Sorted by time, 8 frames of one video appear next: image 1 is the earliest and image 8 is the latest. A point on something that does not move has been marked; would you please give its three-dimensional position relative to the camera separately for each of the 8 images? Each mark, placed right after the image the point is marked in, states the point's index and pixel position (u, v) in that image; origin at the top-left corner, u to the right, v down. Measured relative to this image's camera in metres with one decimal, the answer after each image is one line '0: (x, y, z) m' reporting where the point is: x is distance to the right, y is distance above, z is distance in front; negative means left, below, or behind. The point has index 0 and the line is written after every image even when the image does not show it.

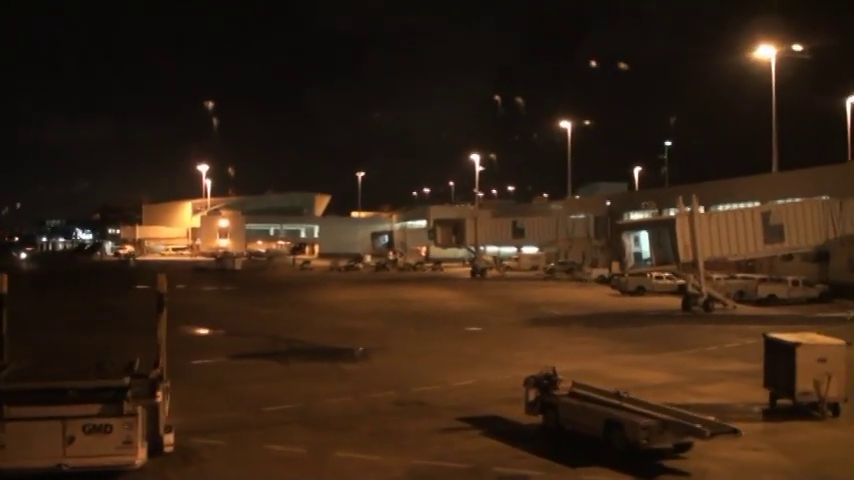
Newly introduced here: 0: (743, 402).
0: (+5.6, -2.9, +16.0) m
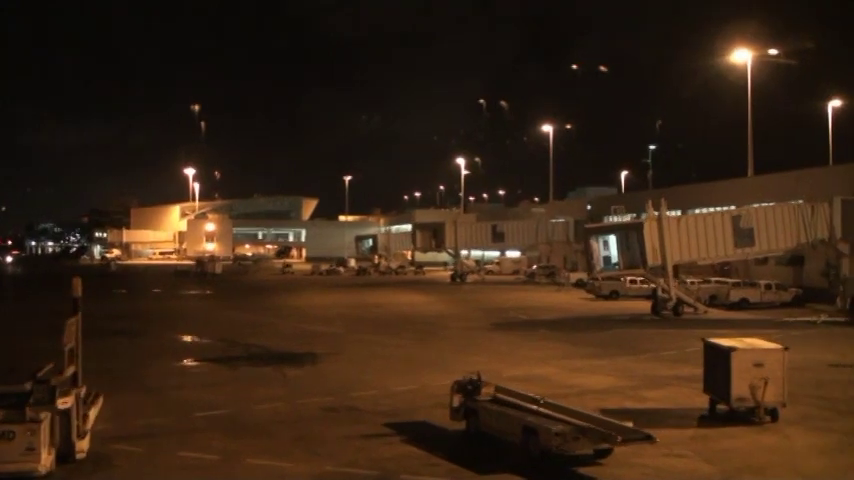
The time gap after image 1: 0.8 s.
0: (+4.4, -2.9, +15.6) m
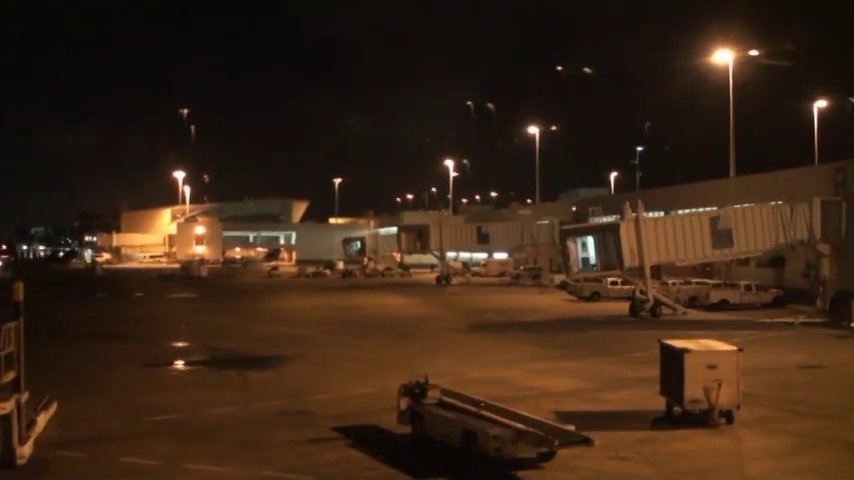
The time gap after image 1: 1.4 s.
0: (+3.6, -2.9, +15.4) m
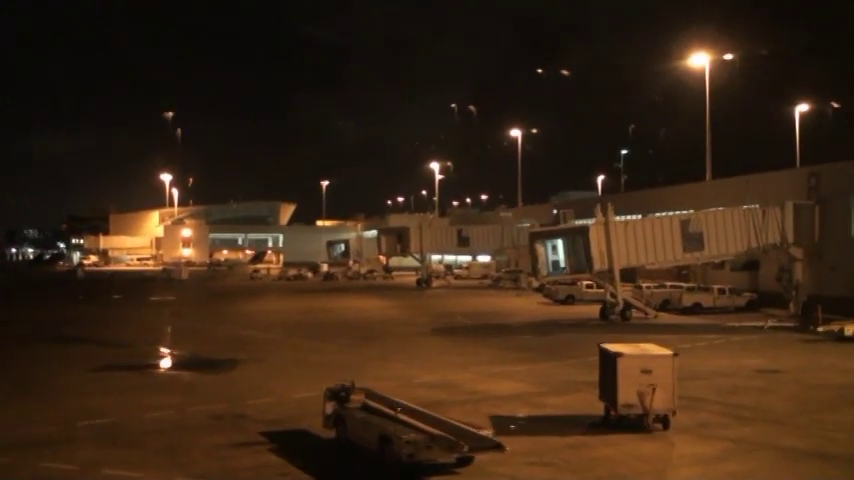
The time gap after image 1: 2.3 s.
0: (+2.5, -3.0, +15.2) m
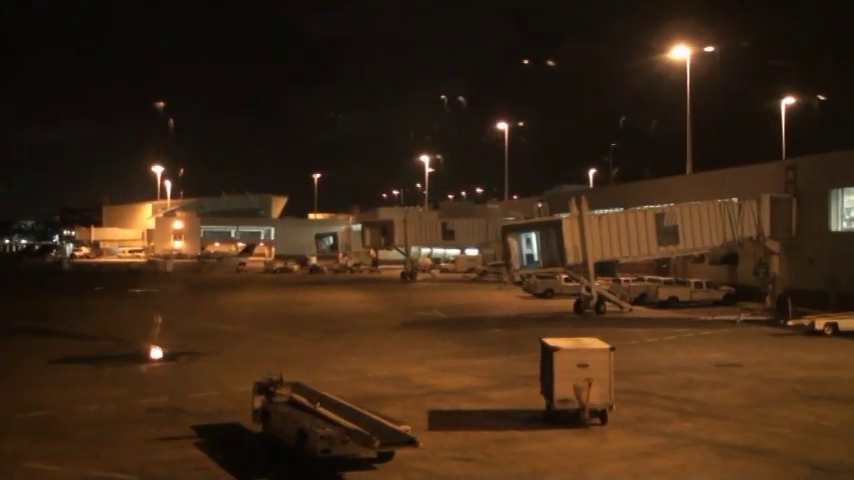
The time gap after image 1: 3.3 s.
0: (+1.5, -2.8, +15.0) m
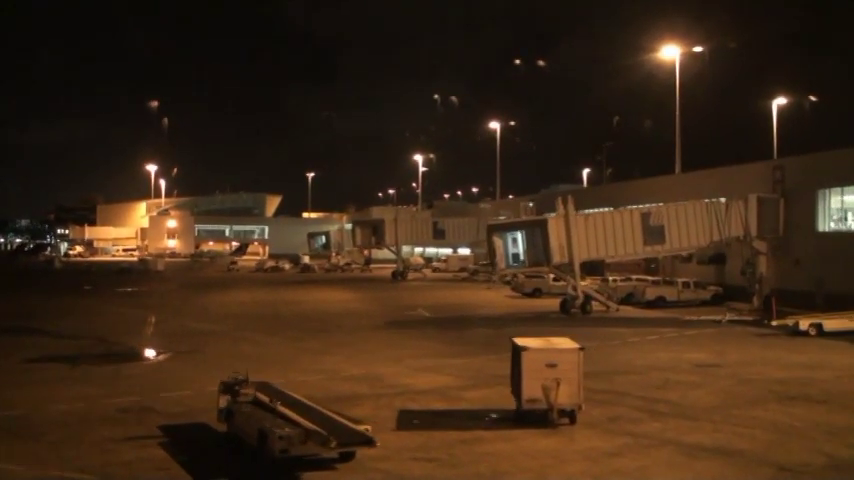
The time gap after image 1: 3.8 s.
0: (+1.0, -2.8, +15.0) m
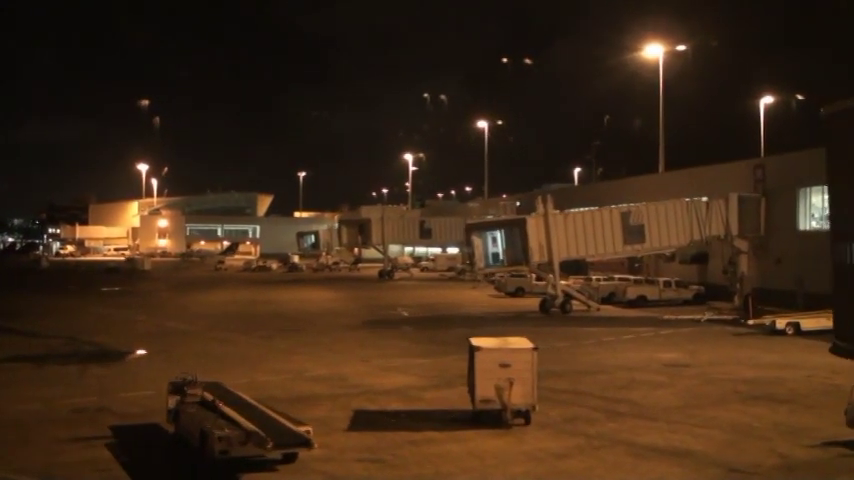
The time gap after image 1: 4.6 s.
0: (+0.3, -2.8, +14.9) m
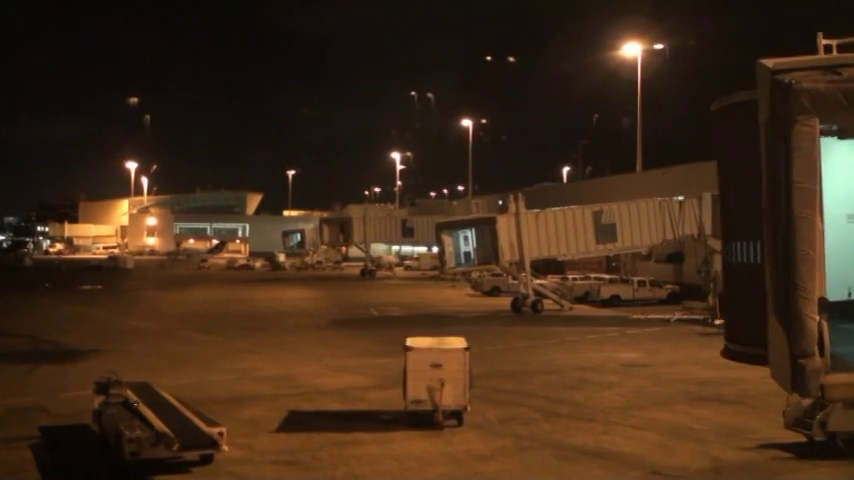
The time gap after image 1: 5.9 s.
0: (-0.8, -2.8, +14.8) m
